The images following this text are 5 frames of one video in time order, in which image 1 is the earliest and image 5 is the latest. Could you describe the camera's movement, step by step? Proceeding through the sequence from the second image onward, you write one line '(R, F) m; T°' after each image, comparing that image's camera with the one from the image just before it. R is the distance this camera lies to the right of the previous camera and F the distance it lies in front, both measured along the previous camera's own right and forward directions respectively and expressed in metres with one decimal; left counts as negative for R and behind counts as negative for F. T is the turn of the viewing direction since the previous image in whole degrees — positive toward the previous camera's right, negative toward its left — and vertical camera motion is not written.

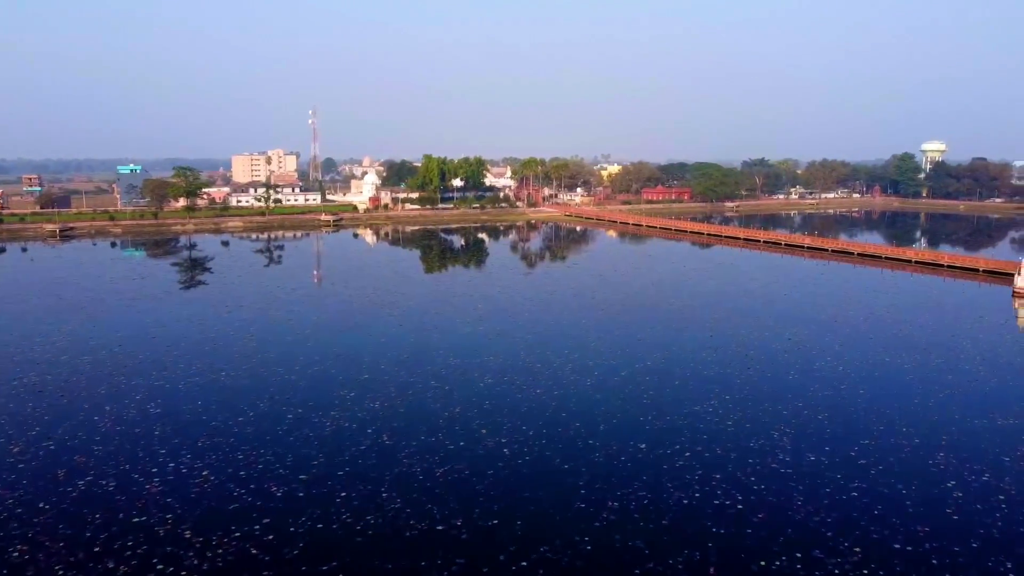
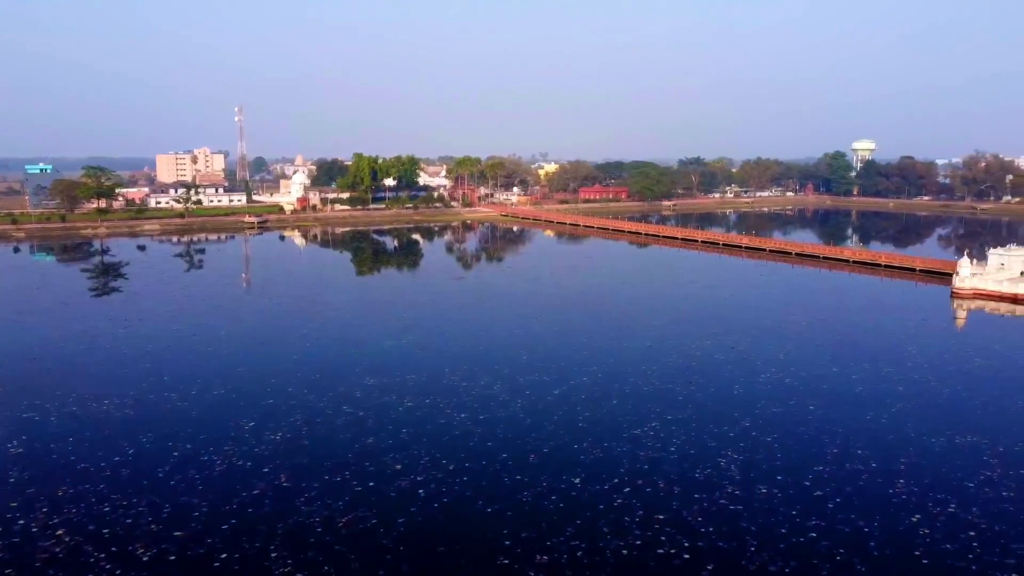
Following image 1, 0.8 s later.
(+0.4, +1.8) m; +4°
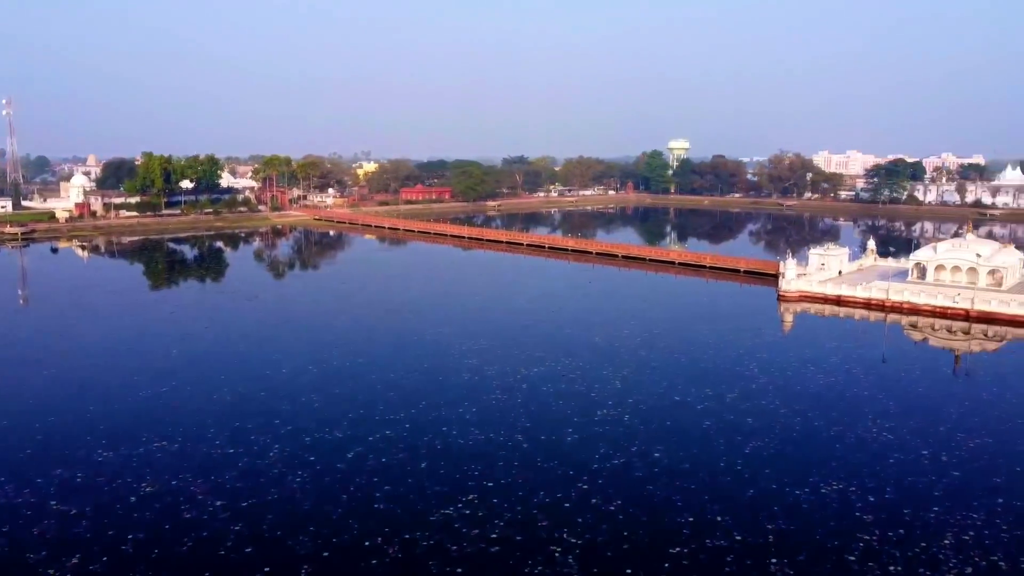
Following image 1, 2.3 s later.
(+0.9, +3.6) m; +12°
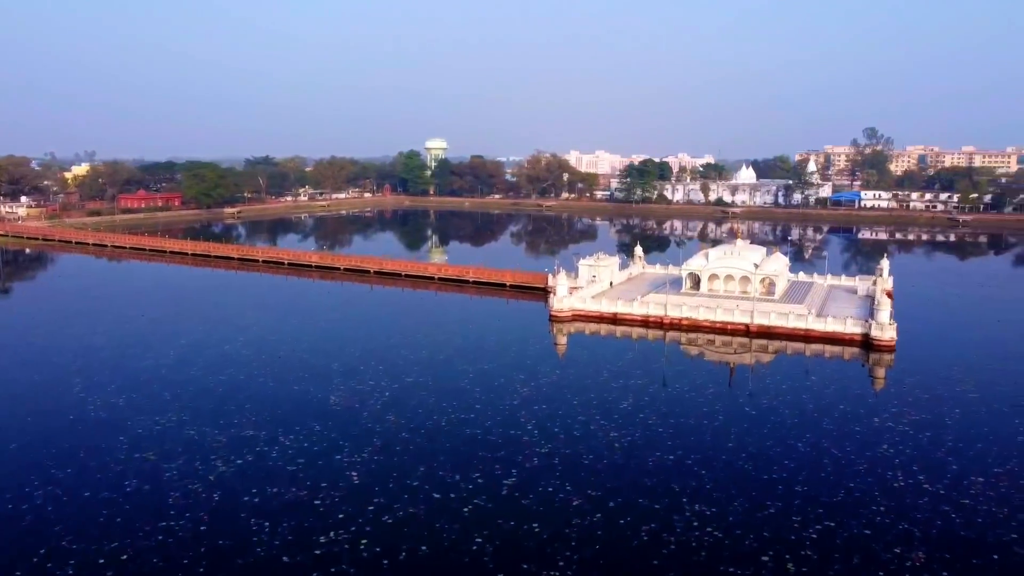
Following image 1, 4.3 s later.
(+1.3, +5.1) m; +16°
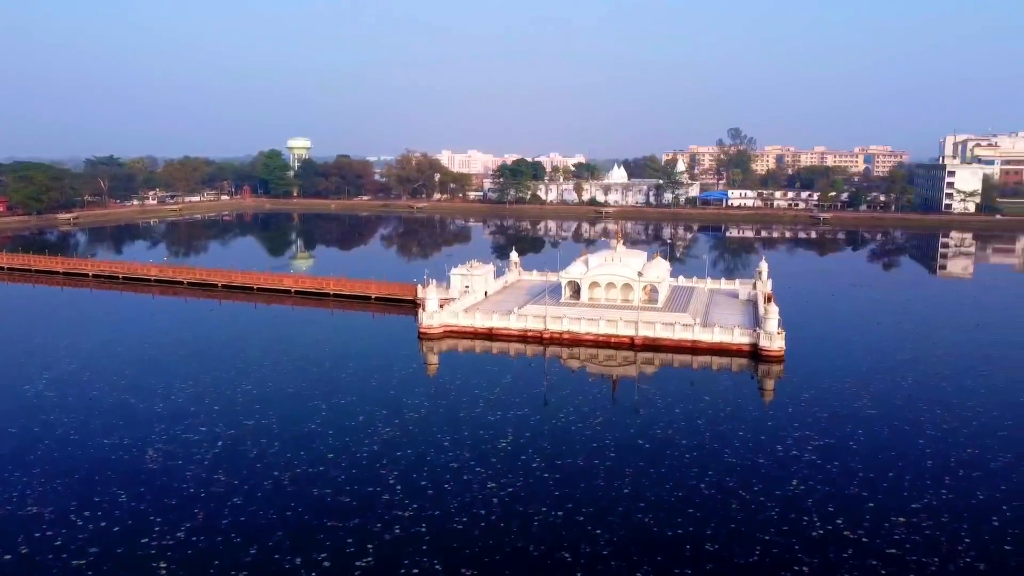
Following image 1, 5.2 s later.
(+0.3, +2.5) m; +9°
